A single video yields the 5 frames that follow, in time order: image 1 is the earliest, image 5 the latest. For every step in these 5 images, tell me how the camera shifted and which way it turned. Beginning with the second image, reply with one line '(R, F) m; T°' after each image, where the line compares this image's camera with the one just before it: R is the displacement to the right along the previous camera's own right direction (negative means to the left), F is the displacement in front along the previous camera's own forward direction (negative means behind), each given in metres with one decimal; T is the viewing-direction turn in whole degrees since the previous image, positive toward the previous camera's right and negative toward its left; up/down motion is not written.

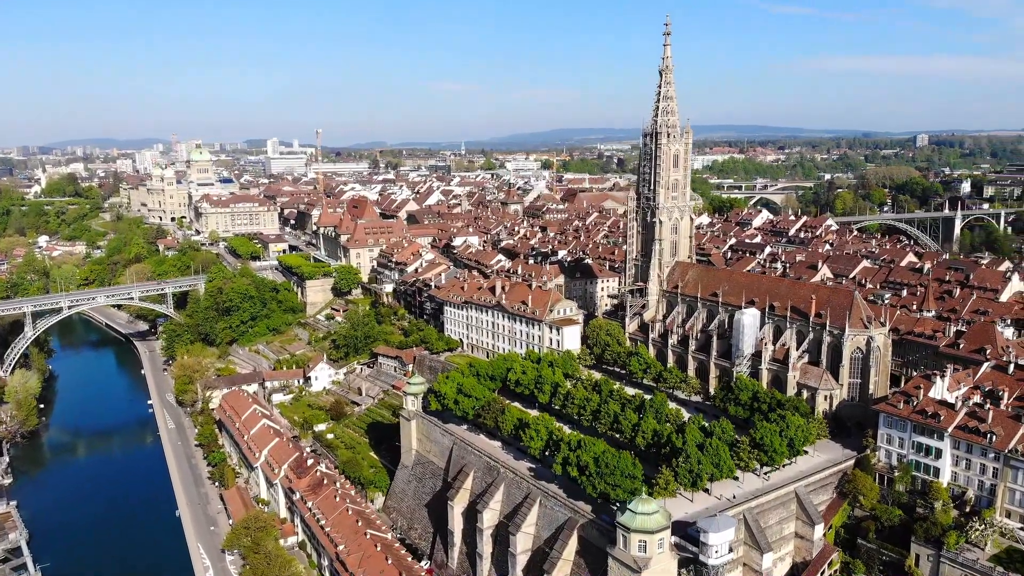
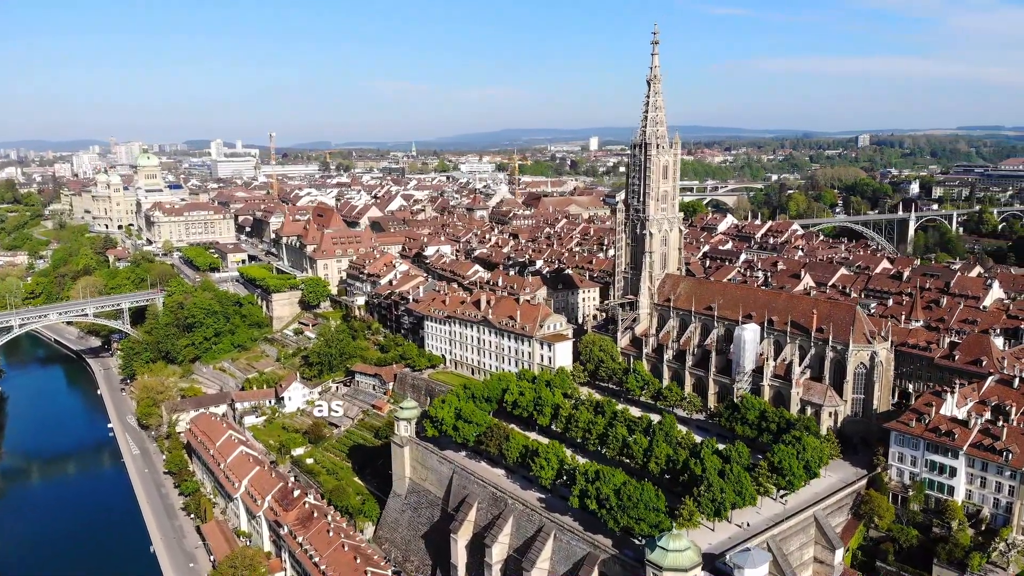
(-3.3, +2.3) m; +4°
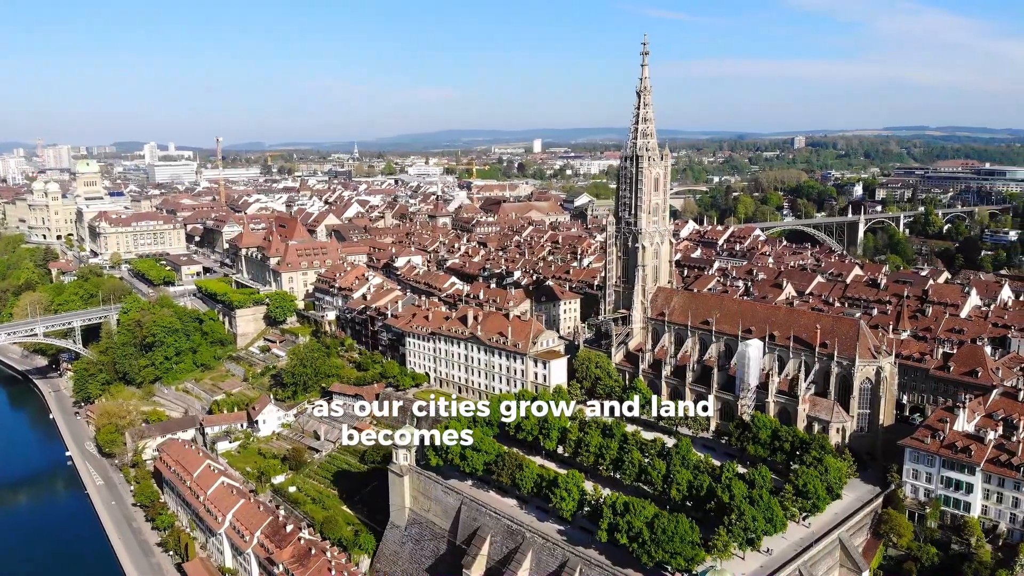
(-4.1, +2.1) m; +4°
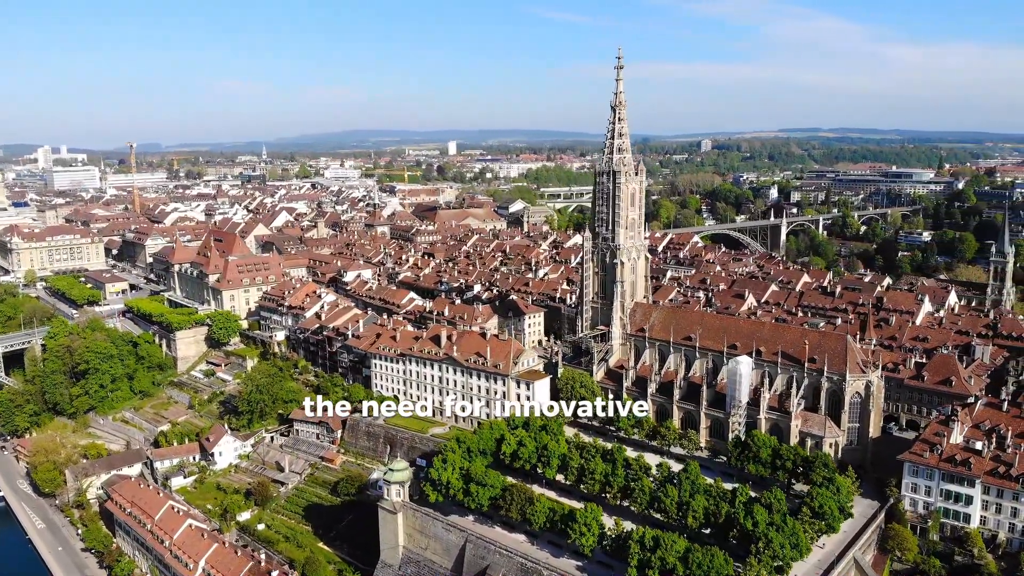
(-5.3, +2.2) m; +6°
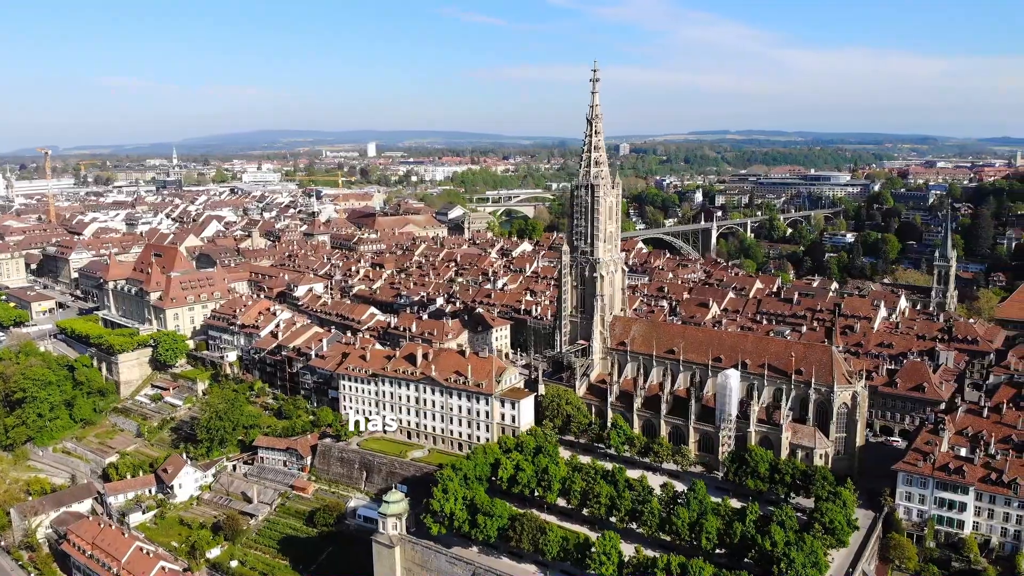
(-4.8, +1.7) m; +6°
